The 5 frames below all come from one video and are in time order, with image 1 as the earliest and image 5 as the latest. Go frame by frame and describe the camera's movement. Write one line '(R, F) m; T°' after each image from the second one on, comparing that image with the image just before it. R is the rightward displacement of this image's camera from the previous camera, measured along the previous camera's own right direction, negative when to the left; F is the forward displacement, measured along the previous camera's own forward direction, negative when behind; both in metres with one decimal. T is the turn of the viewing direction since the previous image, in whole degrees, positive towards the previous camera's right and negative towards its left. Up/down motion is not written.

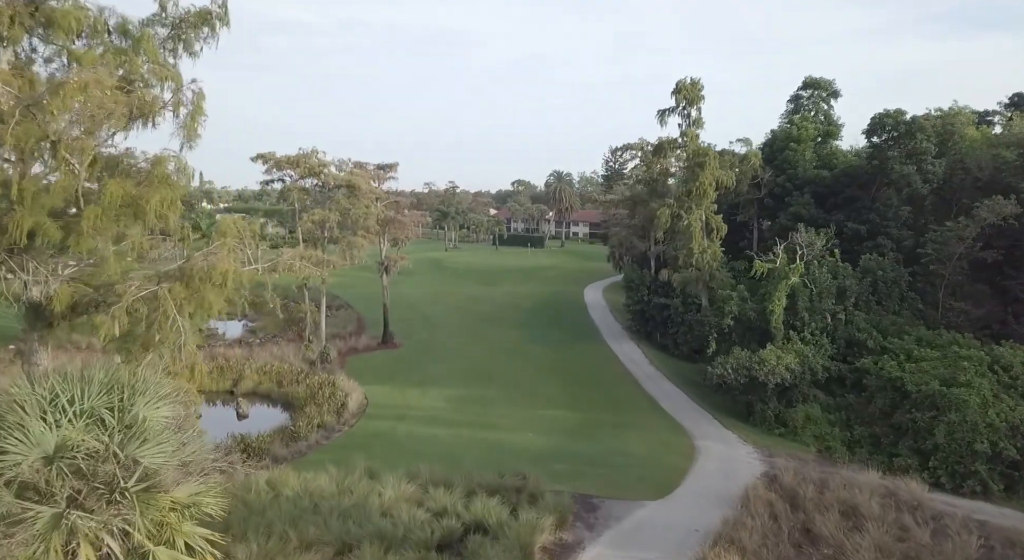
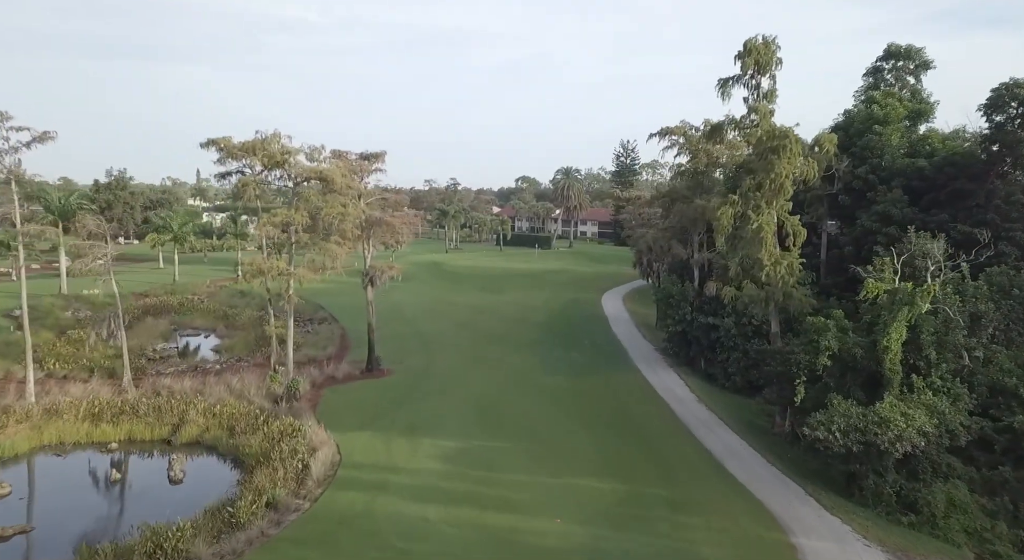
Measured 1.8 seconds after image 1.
(-0.5, +6.4) m; 0°
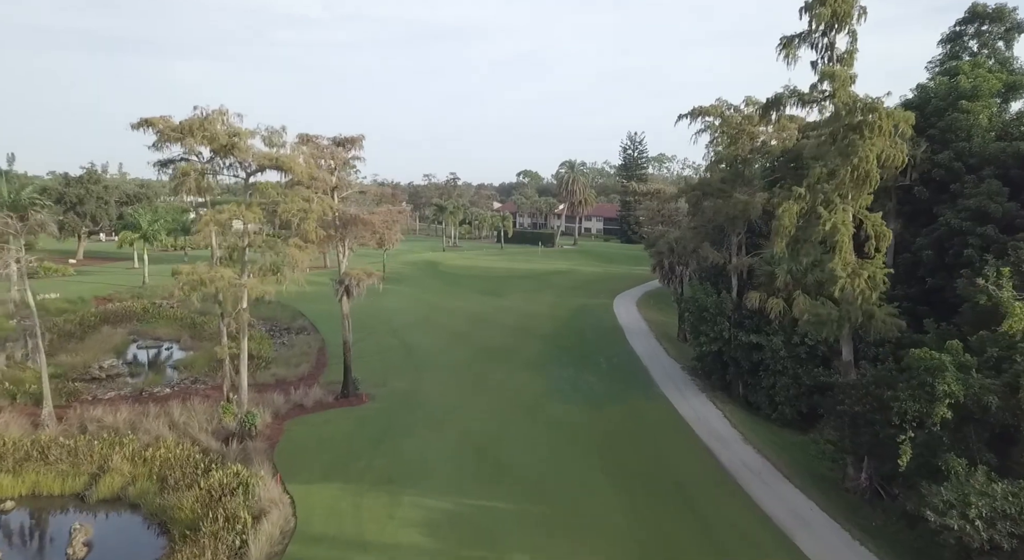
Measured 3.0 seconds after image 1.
(-0.1, +4.8) m; 0°
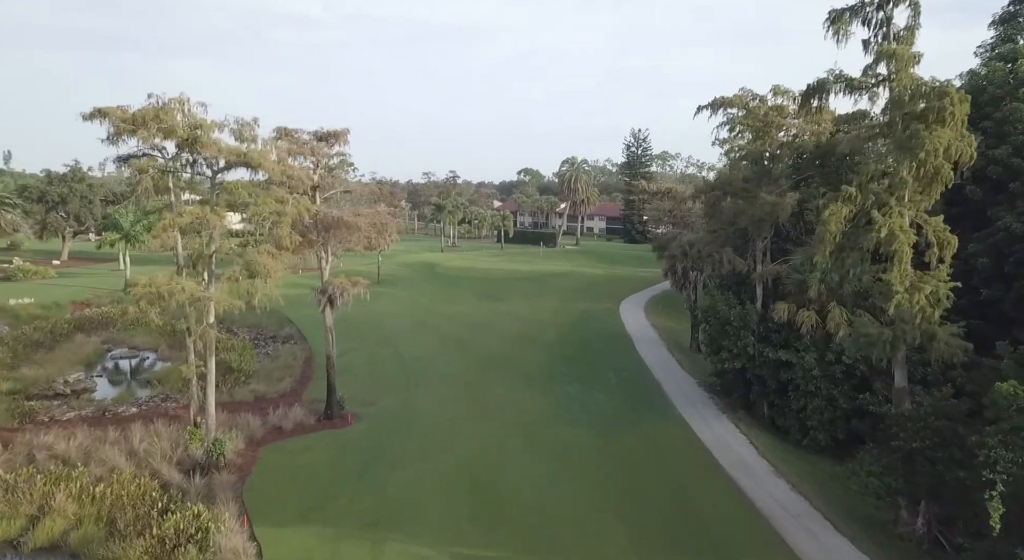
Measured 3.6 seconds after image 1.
(0.0, +2.4) m; 0°
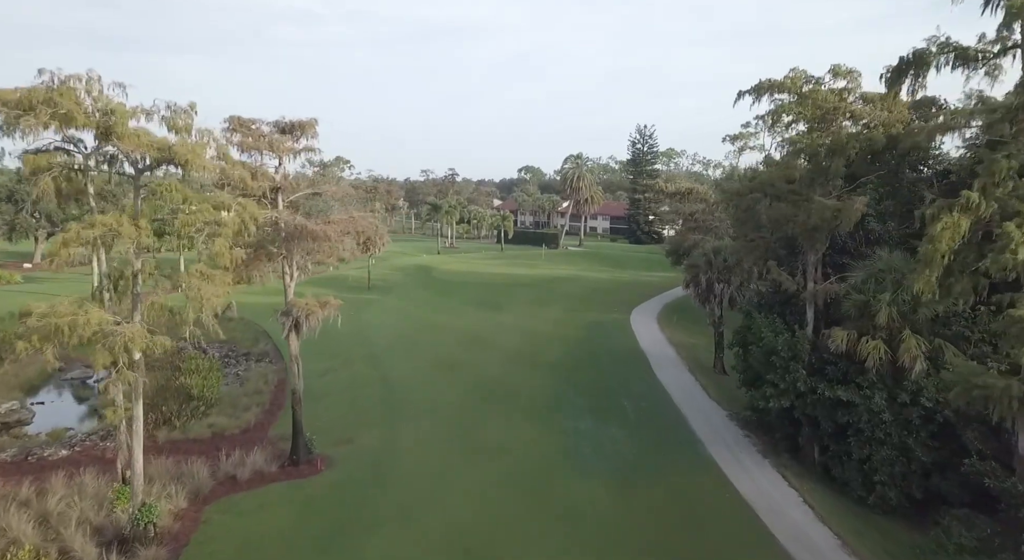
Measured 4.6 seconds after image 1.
(0.0, +3.8) m; 0°
